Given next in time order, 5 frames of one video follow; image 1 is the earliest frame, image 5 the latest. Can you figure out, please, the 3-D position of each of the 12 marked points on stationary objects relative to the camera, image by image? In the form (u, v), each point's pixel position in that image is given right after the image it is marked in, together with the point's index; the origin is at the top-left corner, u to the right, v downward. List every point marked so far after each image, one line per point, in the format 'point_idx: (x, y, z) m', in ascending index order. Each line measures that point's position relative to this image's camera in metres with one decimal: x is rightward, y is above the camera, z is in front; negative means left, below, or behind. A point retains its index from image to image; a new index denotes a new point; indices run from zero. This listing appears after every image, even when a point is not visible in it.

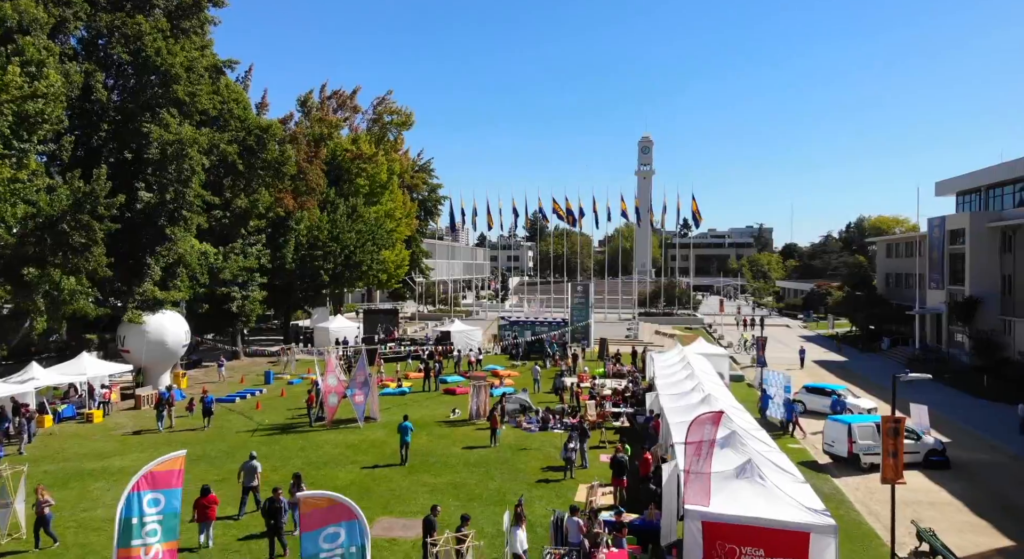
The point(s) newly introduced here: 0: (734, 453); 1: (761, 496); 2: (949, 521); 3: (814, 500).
0: (+3.8, -3.1, +14.4) m
1: (+4.0, -3.5, +13.1) m
2: (+9.9, -5.4, +18.3) m
3: (+5.0, -3.6, +13.3) m
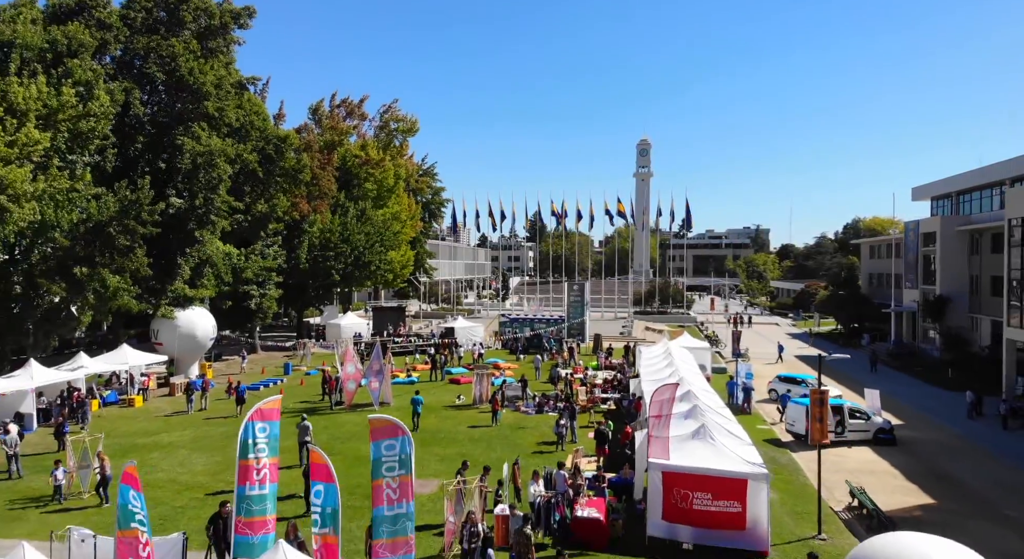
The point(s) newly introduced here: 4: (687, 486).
0: (+3.8, -3.1, +17.5) m
1: (+4.0, -3.5, +16.3) m
2: (+9.9, -5.4, +21.5) m
3: (+4.9, -3.6, +16.4) m
4: (+3.4, -4.0, +15.7) m
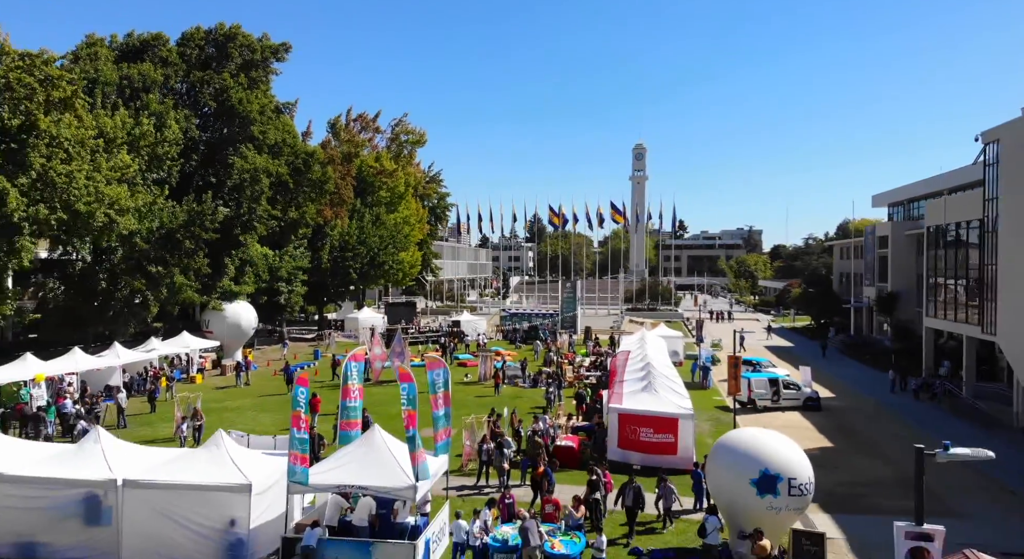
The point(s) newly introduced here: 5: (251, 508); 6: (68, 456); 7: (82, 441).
0: (+3.8, -3.0, +23.7) m
1: (+3.9, -3.4, +22.5) m
2: (+9.8, -5.3, +27.7) m
3: (+4.9, -3.5, +22.6) m
4: (+3.4, -3.9, +21.9) m
5: (-4.4, -3.9, +13.7) m
6: (-8.1, -3.3, +14.8) m
7: (-8.1, -3.0, +15.1) m
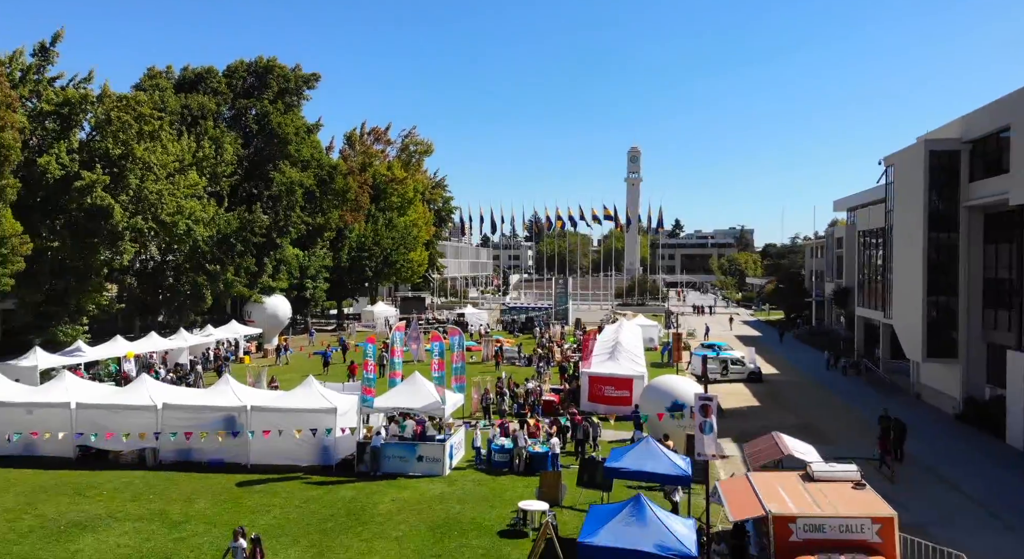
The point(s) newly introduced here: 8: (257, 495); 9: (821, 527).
0: (+3.6, -2.8, +31.0) m
1: (+3.8, -3.2, +29.7) m
2: (+9.7, -5.1, +35.0) m
3: (+4.8, -3.3, +29.9) m
4: (+3.3, -3.7, +29.2) m
5: (-4.6, -3.7, +21.0) m
6: (-8.3, -3.1, +22.1) m
7: (-8.2, -2.9, +22.4) m
8: (-5.9, -5.0, +18.8) m
9: (+4.5, -3.6, +11.9) m
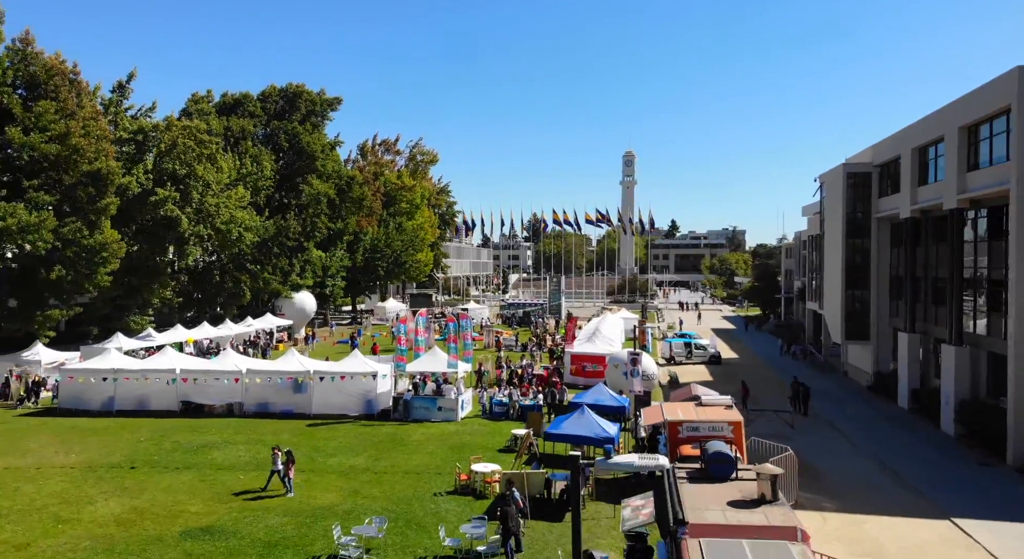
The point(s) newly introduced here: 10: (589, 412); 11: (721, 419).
0: (+3.5, -2.7, +38.2) m
1: (+3.7, -3.1, +37.0) m
2: (+9.5, -5.0, +42.2) m
3: (+4.6, -3.2, +37.2) m
4: (+3.1, -3.6, +36.5) m
5: (-4.7, -3.6, +28.3) m
6: (-8.4, -3.0, +29.4) m
7: (-8.4, -2.8, +29.7) m
8: (-6.1, -4.9, +26.0) m
9: (+4.4, -3.5, +19.1) m
10: (+1.9, -3.2, +19.4) m
11: (+5.0, -3.3, +19.2) m
